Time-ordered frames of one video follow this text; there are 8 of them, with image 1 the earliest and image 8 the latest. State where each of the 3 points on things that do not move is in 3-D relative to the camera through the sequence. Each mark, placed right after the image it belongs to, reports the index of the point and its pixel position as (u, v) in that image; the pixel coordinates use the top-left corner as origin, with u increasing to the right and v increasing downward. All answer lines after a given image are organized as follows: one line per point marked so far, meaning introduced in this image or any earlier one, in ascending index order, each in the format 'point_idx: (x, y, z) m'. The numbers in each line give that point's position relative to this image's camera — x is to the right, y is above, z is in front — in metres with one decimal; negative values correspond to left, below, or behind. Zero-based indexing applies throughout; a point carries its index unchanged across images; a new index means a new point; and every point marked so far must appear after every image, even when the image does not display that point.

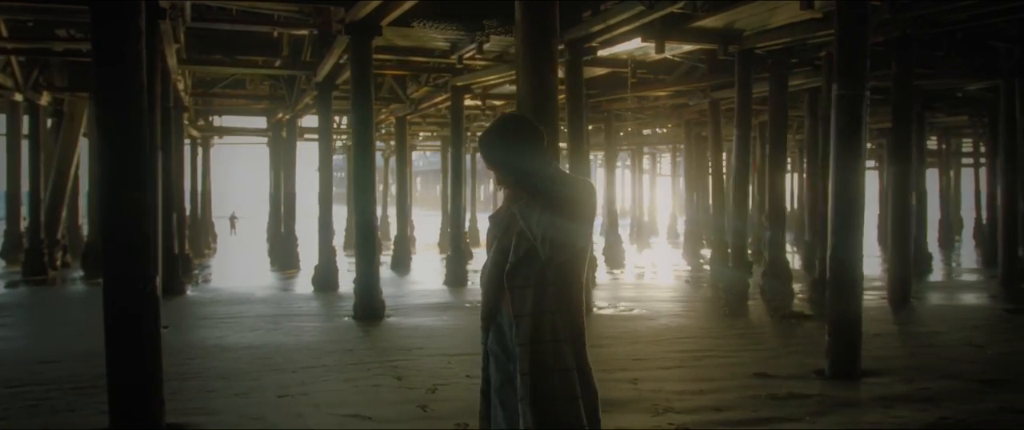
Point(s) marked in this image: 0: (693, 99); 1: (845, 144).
0: (+3.8, +2.4, +18.6) m
1: (+2.6, +0.5, +6.7) m
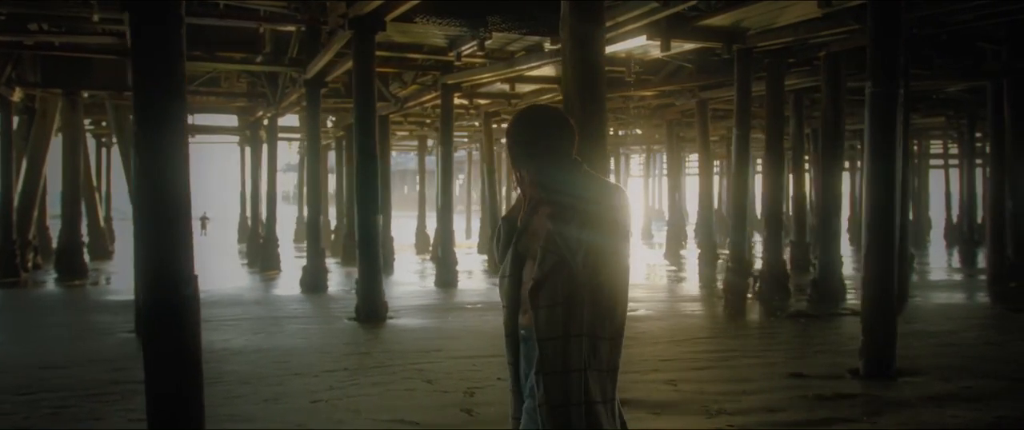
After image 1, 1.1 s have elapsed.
0: (+3.5, +2.5, +18.6) m
1: (+2.8, +0.5, +6.7) m
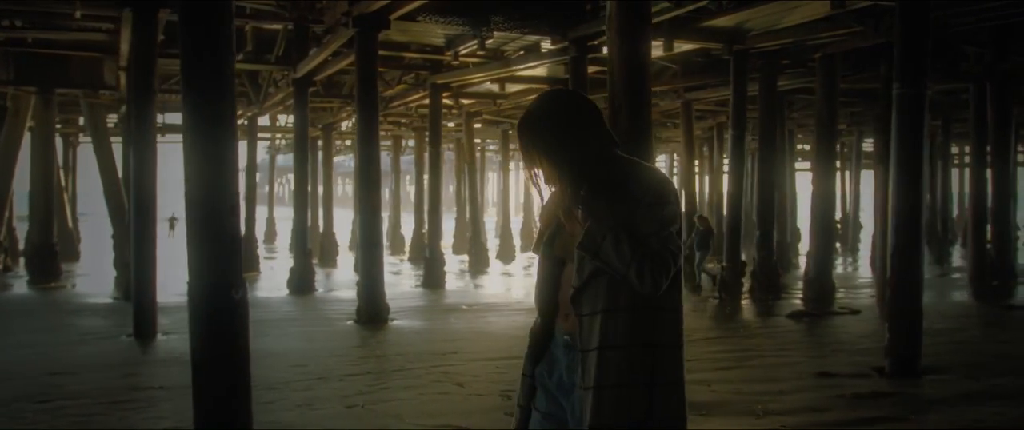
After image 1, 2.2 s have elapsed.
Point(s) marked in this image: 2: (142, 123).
0: (+3.2, +2.5, +18.7) m
1: (+3.0, +0.5, +6.7) m
2: (-4.0, +1.0, +9.5) m
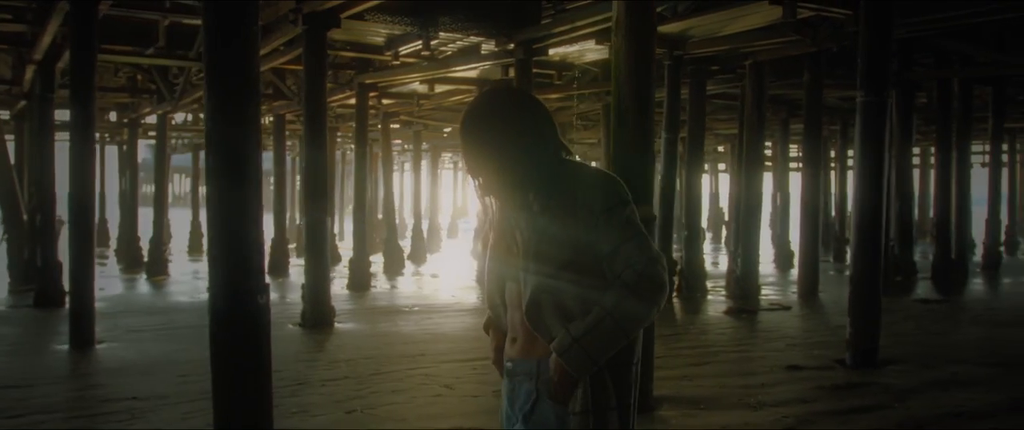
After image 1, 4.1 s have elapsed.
0: (+1.6, +2.4, +19.0) m
1: (+2.9, +0.5, +7.2) m
2: (-4.4, +1.0, +9.0) m
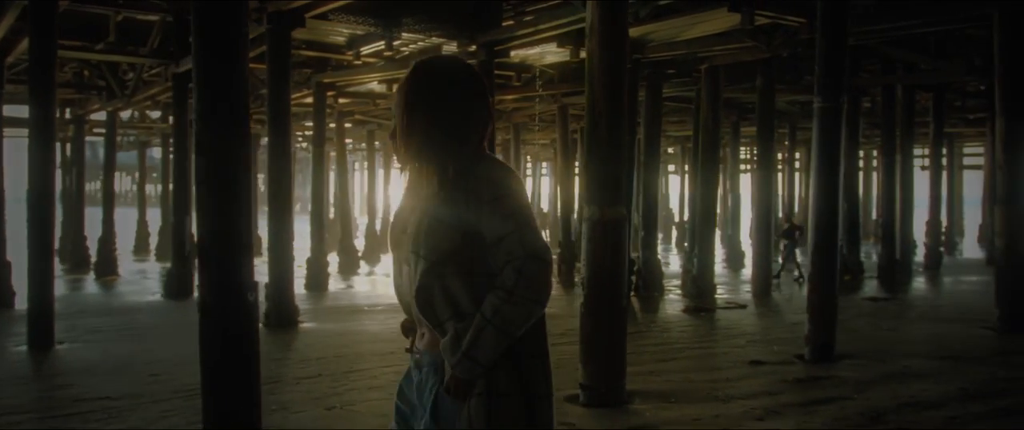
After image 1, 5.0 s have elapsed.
0: (+0.6, +2.4, +19.2) m
1: (+2.6, +0.5, +7.4) m
2: (-4.8, +1.0, +8.9) m
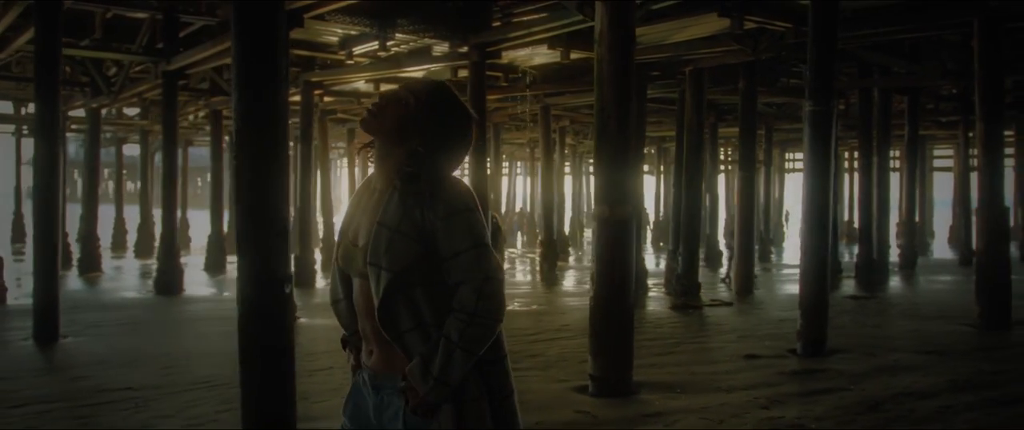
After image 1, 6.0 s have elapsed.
0: (+0.3, +2.5, +19.4) m
1: (+2.7, +0.5, +7.8) m
2: (-4.8, +1.0, +9.0) m
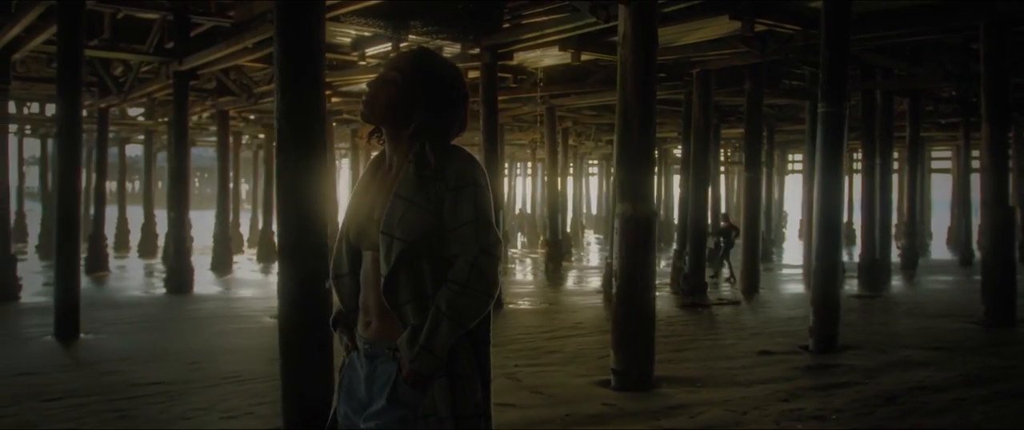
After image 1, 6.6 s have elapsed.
0: (+0.4, +2.5, +19.6) m
1: (+2.8, +0.5, +7.9) m
2: (-4.6, +1.0, +9.1) m
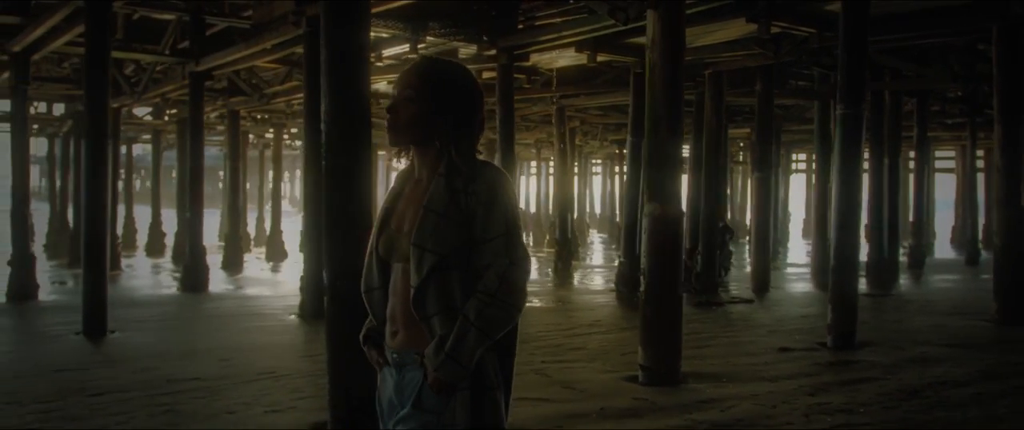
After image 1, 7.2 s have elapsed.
0: (+0.6, +2.5, +19.7) m
1: (+3.1, +0.6, +8.1) m
2: (-4.4, +1.0, +9.3) m
